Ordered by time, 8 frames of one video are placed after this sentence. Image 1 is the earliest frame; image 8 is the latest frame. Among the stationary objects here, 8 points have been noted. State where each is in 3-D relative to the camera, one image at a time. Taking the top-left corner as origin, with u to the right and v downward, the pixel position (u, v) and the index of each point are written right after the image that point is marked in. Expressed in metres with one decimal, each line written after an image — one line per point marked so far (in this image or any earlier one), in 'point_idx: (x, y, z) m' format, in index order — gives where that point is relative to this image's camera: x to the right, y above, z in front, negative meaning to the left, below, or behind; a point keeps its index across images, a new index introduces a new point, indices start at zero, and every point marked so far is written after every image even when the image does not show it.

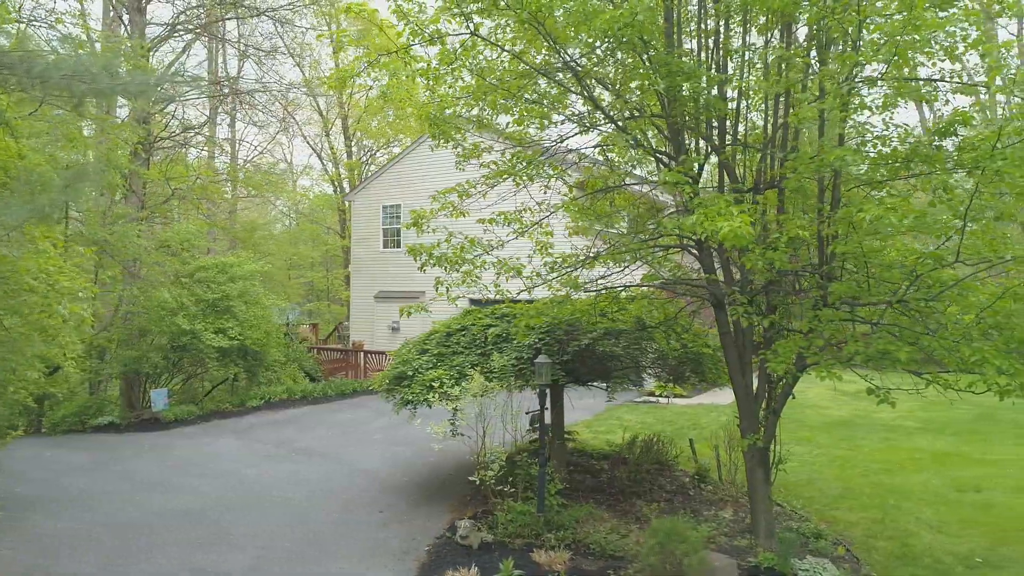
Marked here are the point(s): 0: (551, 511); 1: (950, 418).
0: (+0.4, -2.1, +6.7) m
1: (+8.2, -2.5, +13.0) m
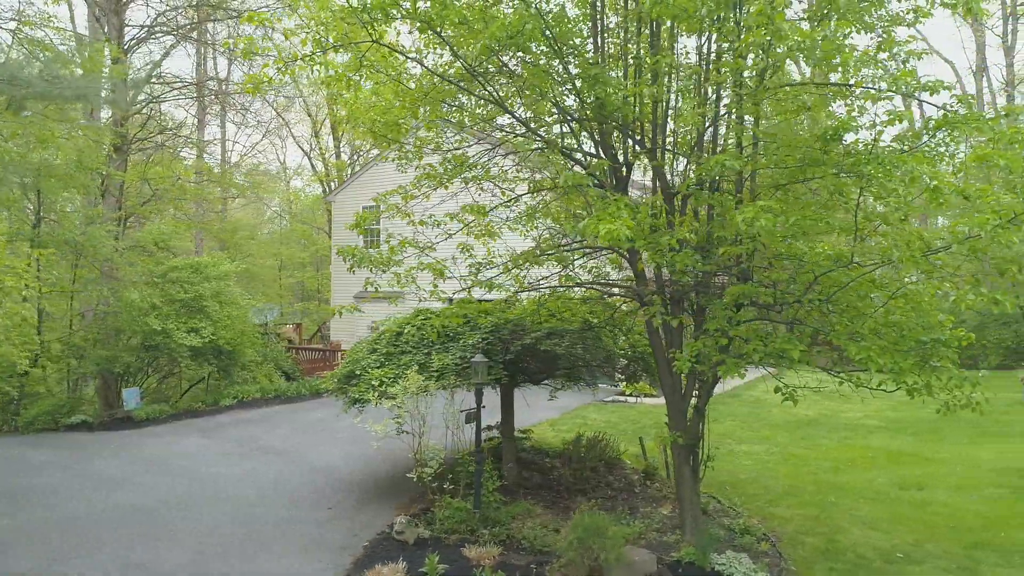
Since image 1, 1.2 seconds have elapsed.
0: (-0.2, -2.1, +6.8) m
1: (+7.6, -2.5, +13.2) m
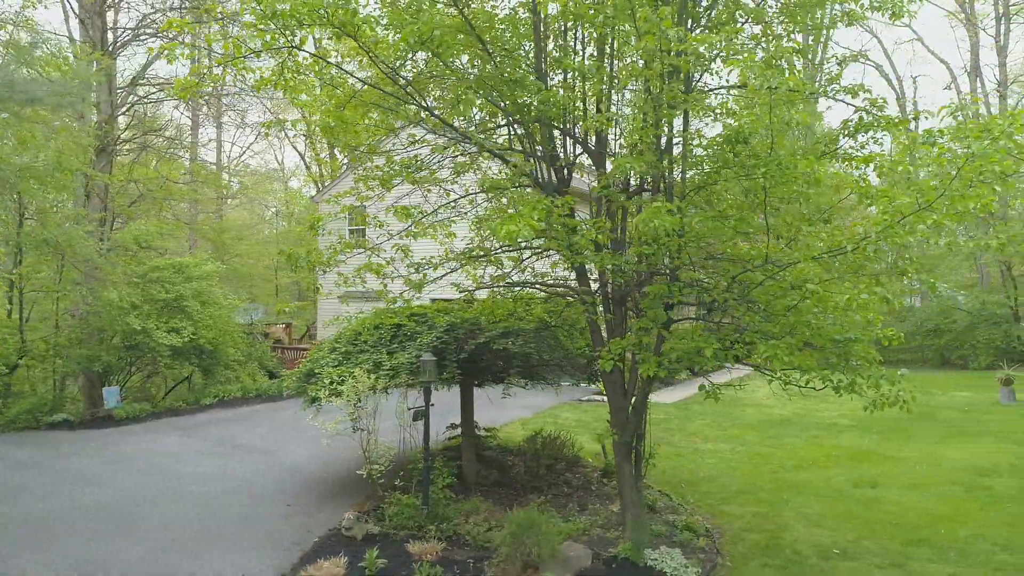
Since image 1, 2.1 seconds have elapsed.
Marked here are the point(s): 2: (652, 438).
0: (-0.7, -2.1, +6.9) m
1: (+7.1, -2.5, +13.2) m
2: (+2.3, -2.4, +11.3) m
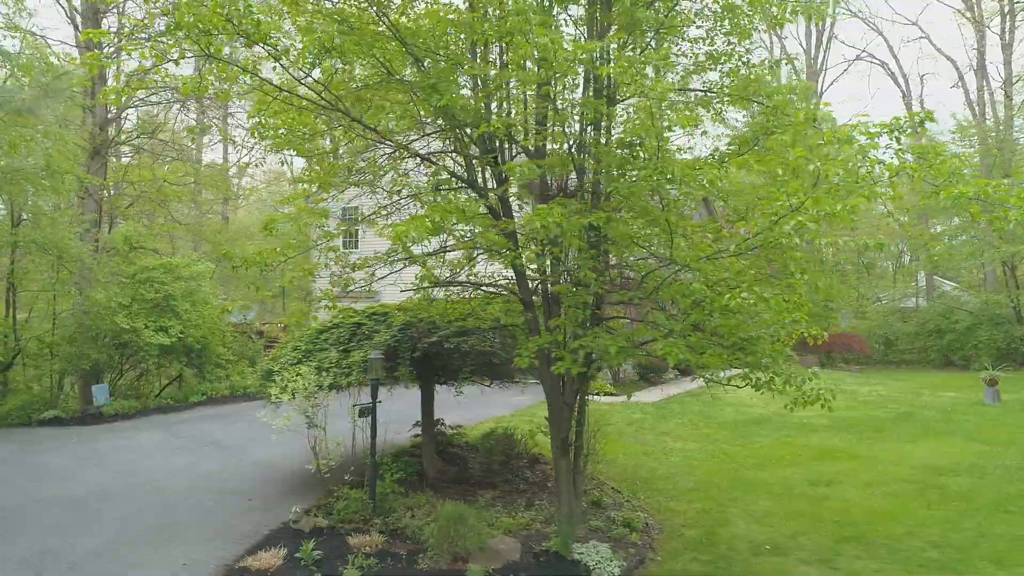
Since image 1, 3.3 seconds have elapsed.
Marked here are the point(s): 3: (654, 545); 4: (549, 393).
0: (-1.3, -2.1, +7.1) m
1: (+6.7, -2.5, +13.2) m
2: (+1.8, -2.4, +11.3) m
3: (+1.3, -2.3, +6.3) m
4: (+0.3, -1.0, +6.4) m
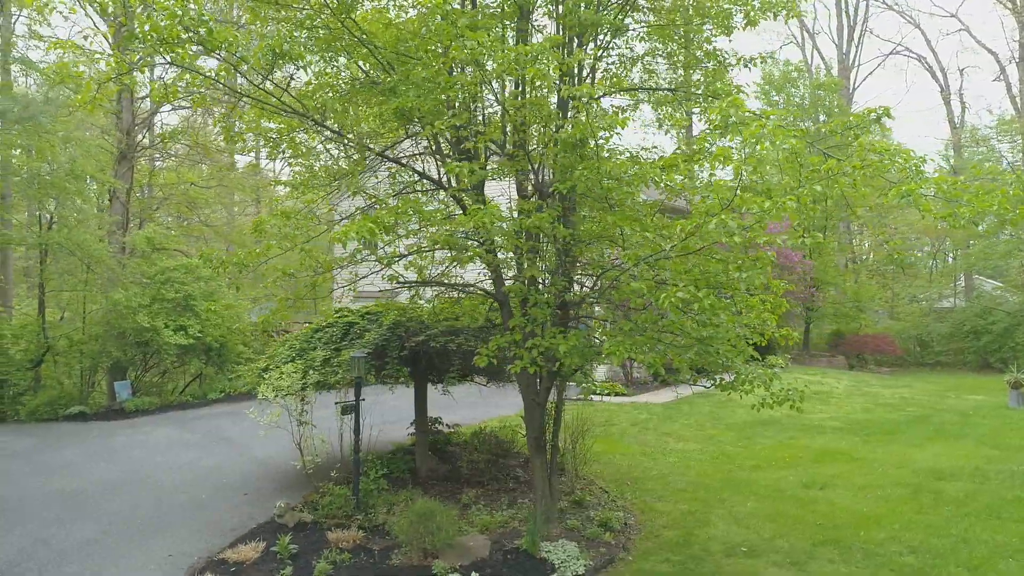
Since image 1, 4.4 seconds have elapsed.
0: (-1.5, -2.1, +7.2) m
1: (+6.8, -2.5, +12.9) m
2: (+1.8, -2.4, +11.3) m
3: (+1.1, -2.3, +6.3) m
4: (+0.1, -1.0, +6.4) m
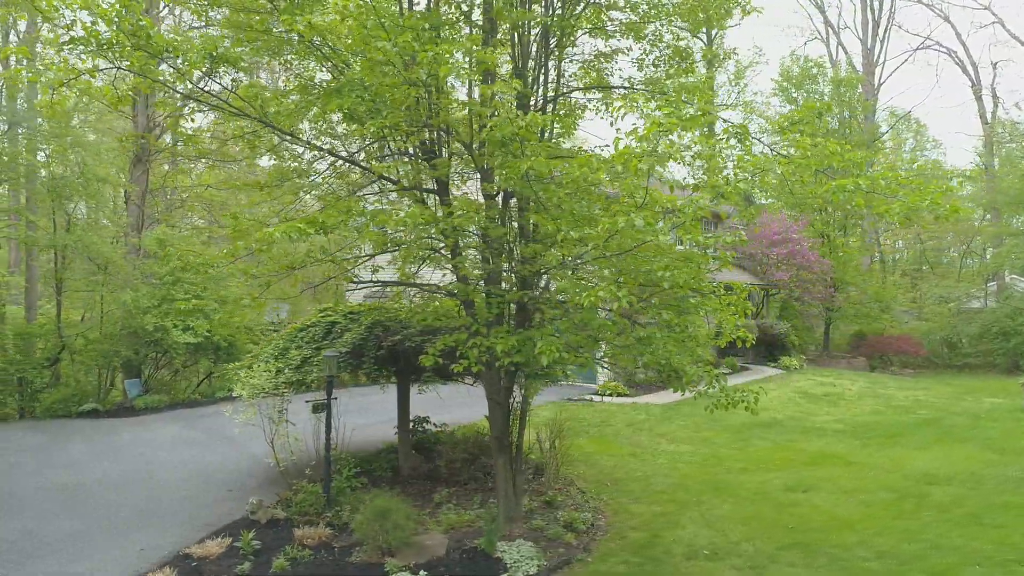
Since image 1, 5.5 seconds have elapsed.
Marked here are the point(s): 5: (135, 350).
0: (-1.8, -2.1, +7.3) m
1: (+6.7, -2.5, +12.7) m
2: (+1.7, -2.4, +11.2) m
3: (+0.7, -2.3, +6.3) m
4: (-0.2, -1.0, +6.4) m
5: (-8.6, -1.4, +16.0) m
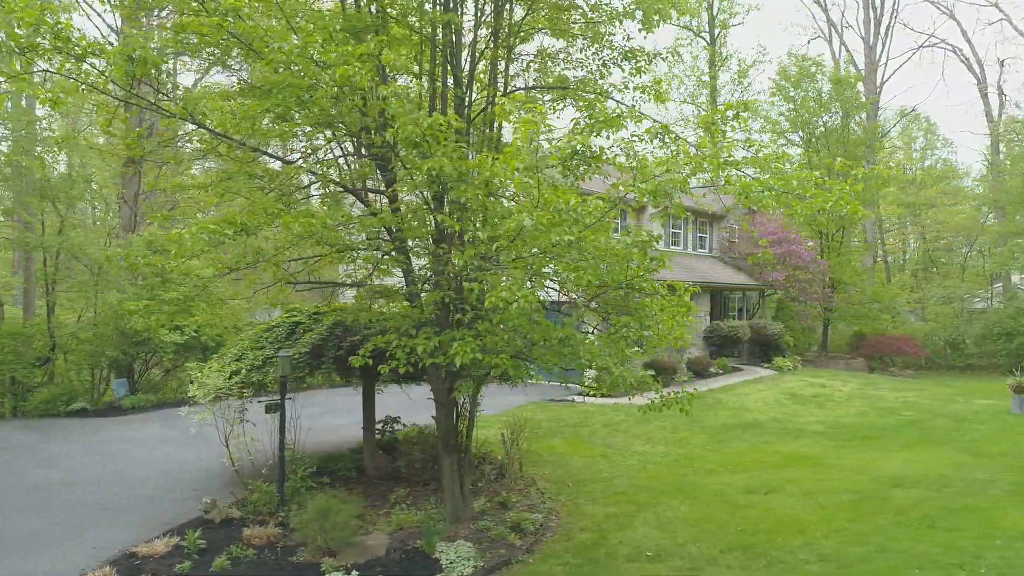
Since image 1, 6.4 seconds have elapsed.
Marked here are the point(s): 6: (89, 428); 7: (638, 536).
0: (-2.3, -2.1, +7.3) m
1: (+6.3, -2.5, +12.5) m
2: (+1.3, -2.4, +11.2) m
3: (+0.2, -2.3, +6.3) m
4: (-0.7, -1.0, +6.4) m
5: (-8.9, -1.4, +16.1) m
6: (-8.3, -2.7, +13.6) m
7: (+1.2, -2.3, +6.5) m
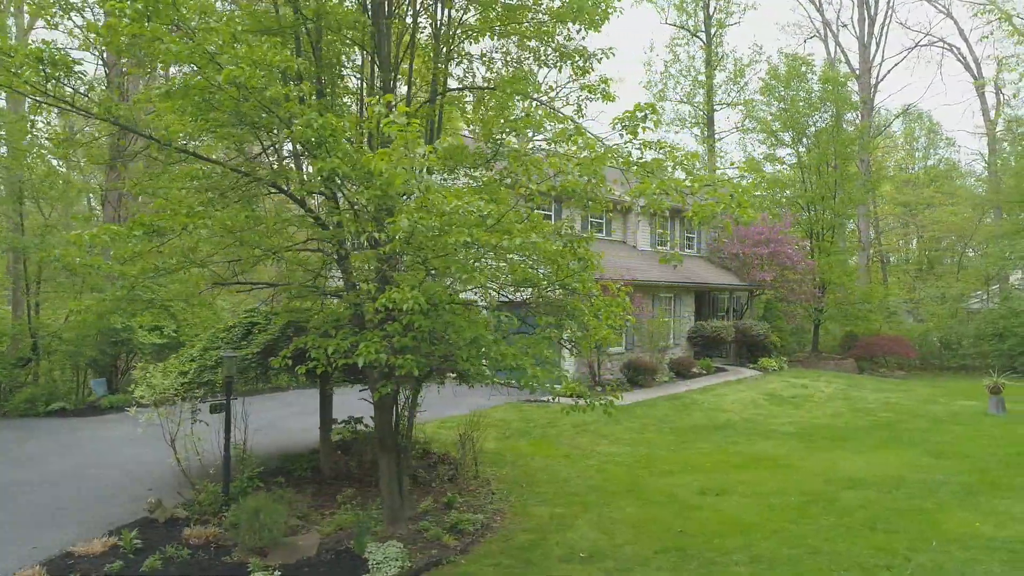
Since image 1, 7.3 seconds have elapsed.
0: (-2.8, -2.1, +7.3) m
1: (+5.8, -2.5, +12.5) m
2: (+0.7, -2.4, +11.2) m
3: (-0.4, -2.3, +6.3) m
4: (-1.3, -1.0, +6.4) m
5: (-9.4, -1.4, +16.2) m
6: (-8.8, -2.7, +13.7) m
7: (+0.6, -2.3, +6.5) m
